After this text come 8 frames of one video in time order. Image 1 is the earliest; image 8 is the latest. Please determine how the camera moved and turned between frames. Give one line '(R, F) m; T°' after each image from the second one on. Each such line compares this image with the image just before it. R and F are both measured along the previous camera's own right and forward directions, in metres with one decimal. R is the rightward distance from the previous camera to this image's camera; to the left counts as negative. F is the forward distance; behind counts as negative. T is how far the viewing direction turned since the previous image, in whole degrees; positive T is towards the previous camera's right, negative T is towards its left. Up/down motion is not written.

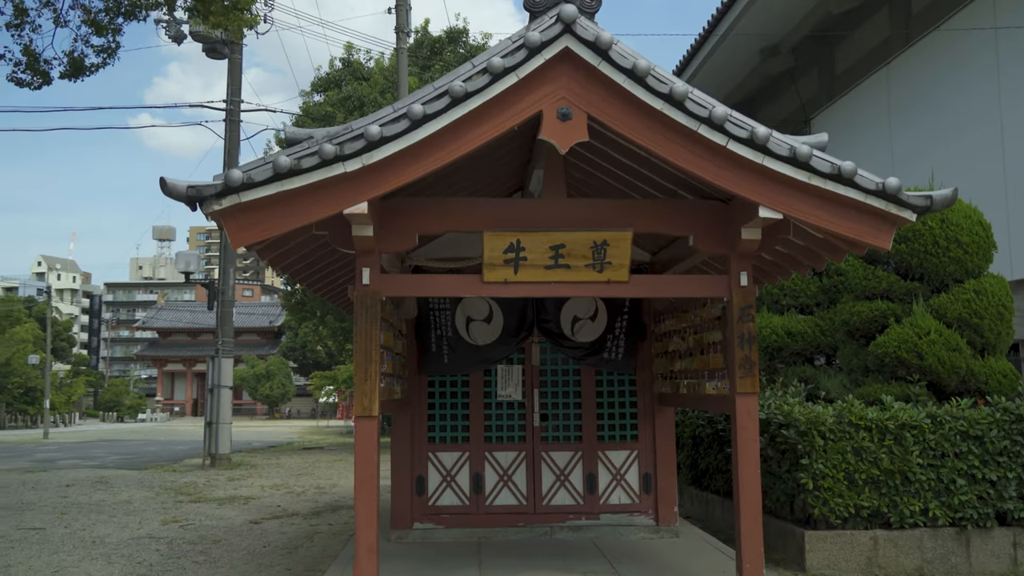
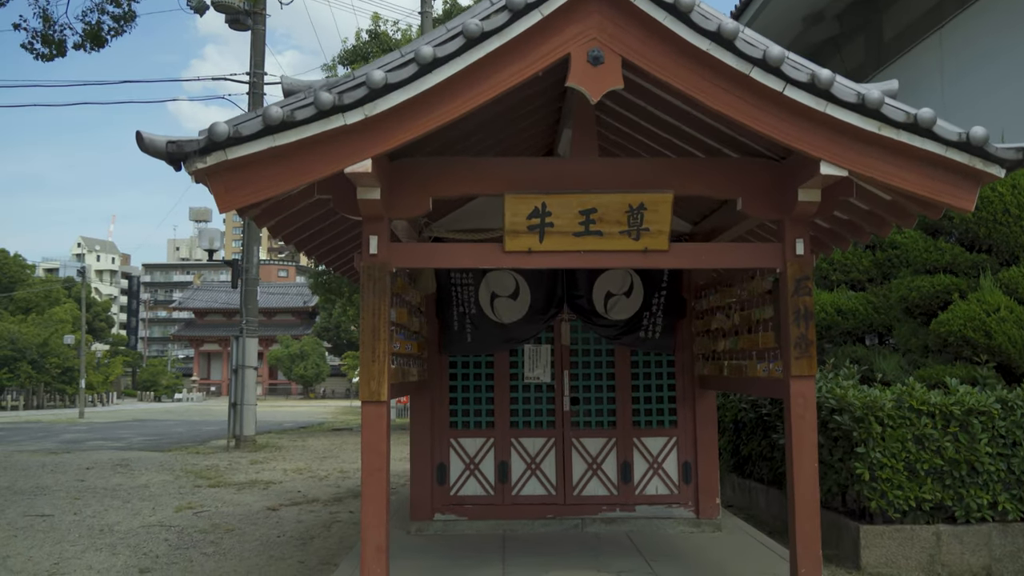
(0.0, +0.6) m; -2°
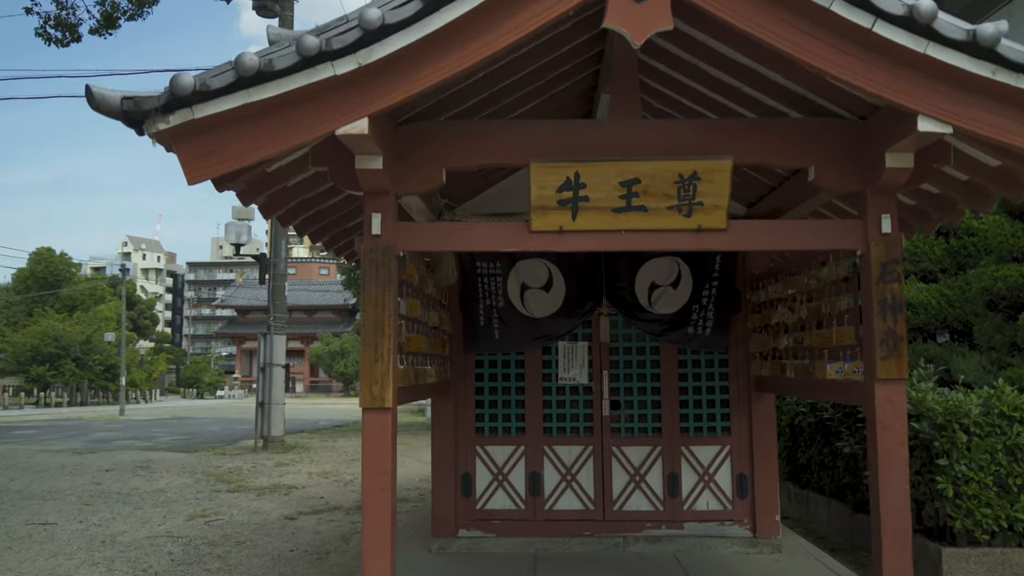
(+0.1, +0.8) m; -3°
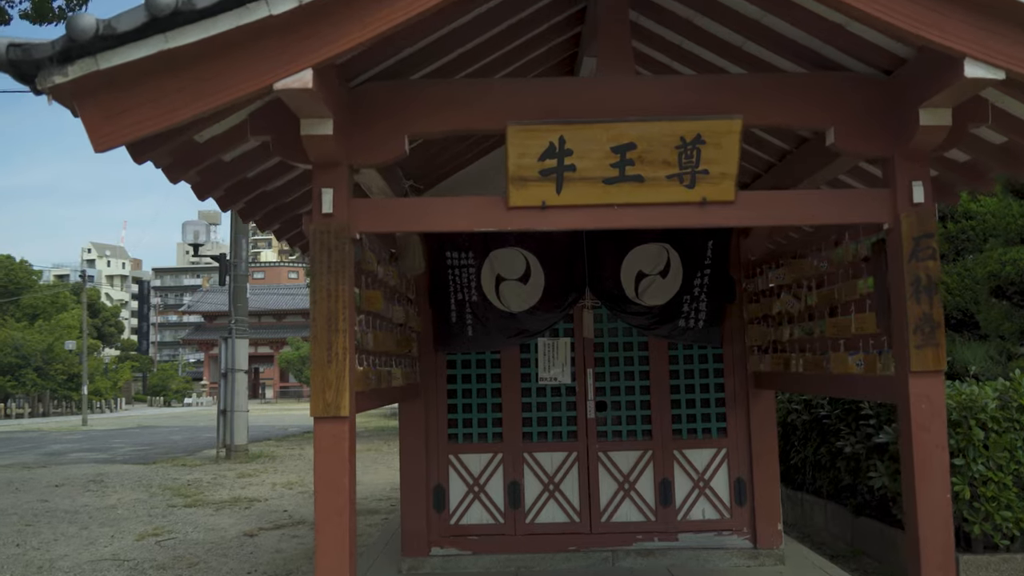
(0.0, +0.6) m; +2°
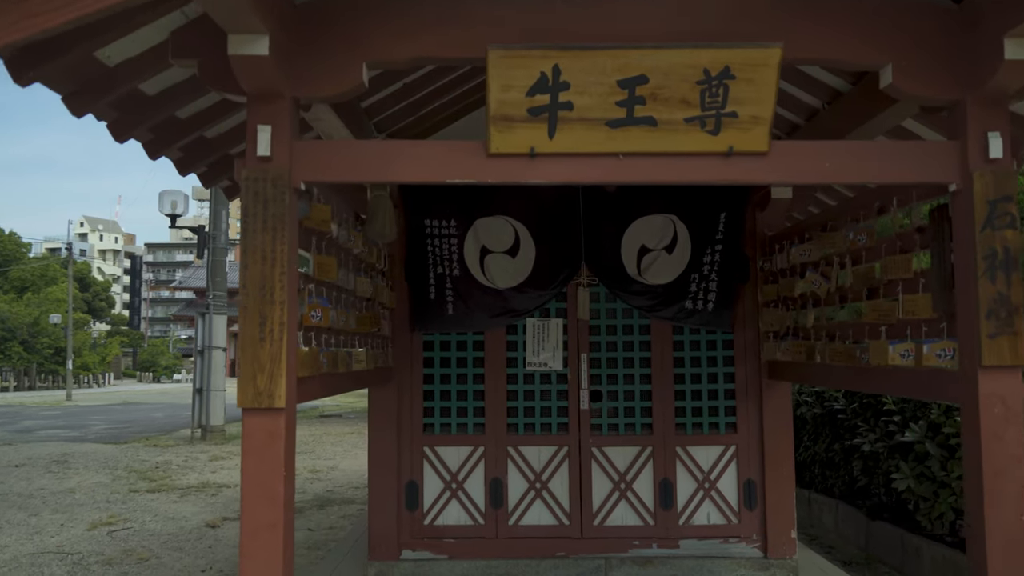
(0.0, +0.7) m; 0°
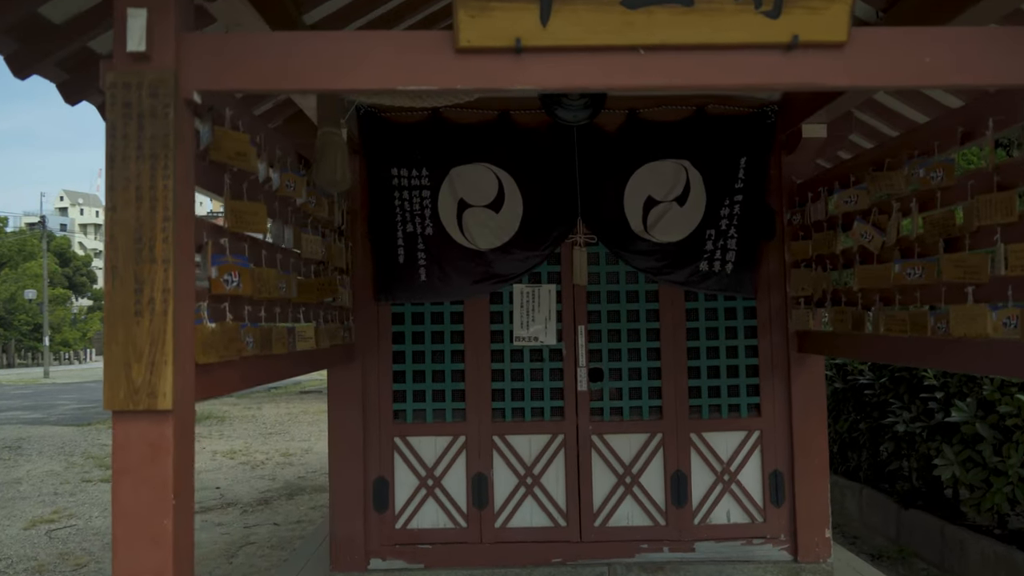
(0.0, +0.8) m; +1°
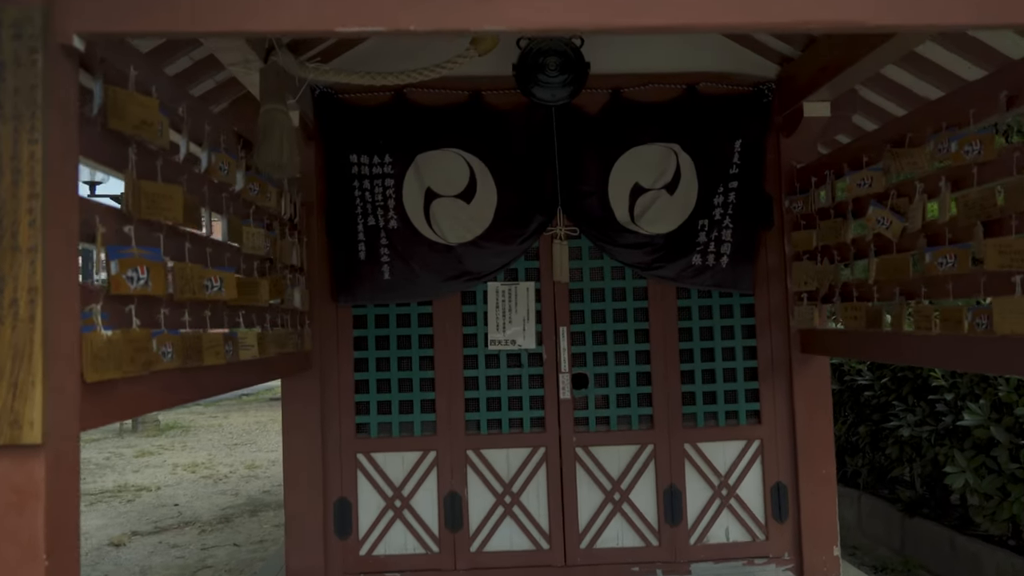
(0.0, +0.4) m; +1°
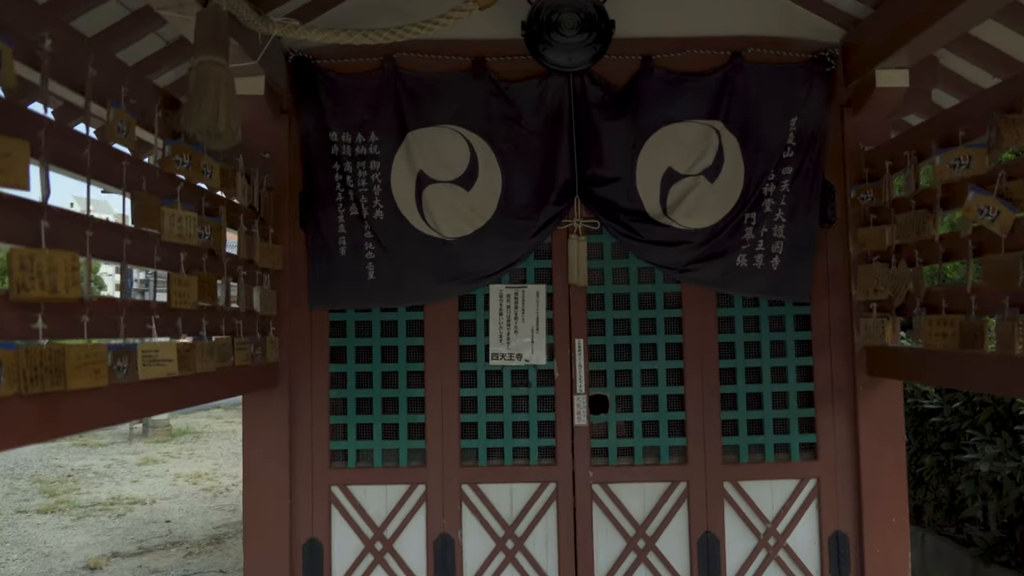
(+0.1, +0.7) m; -2°
